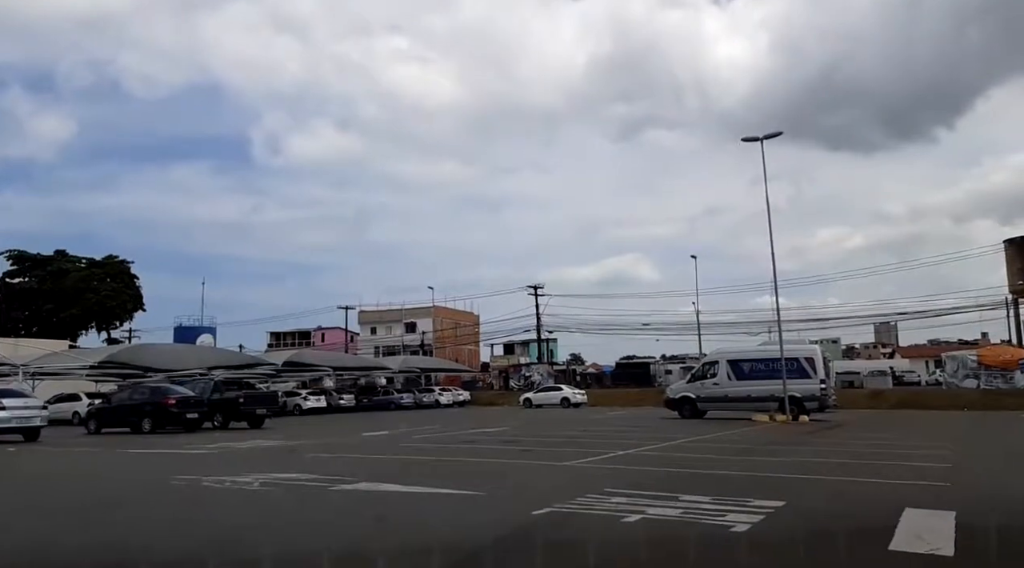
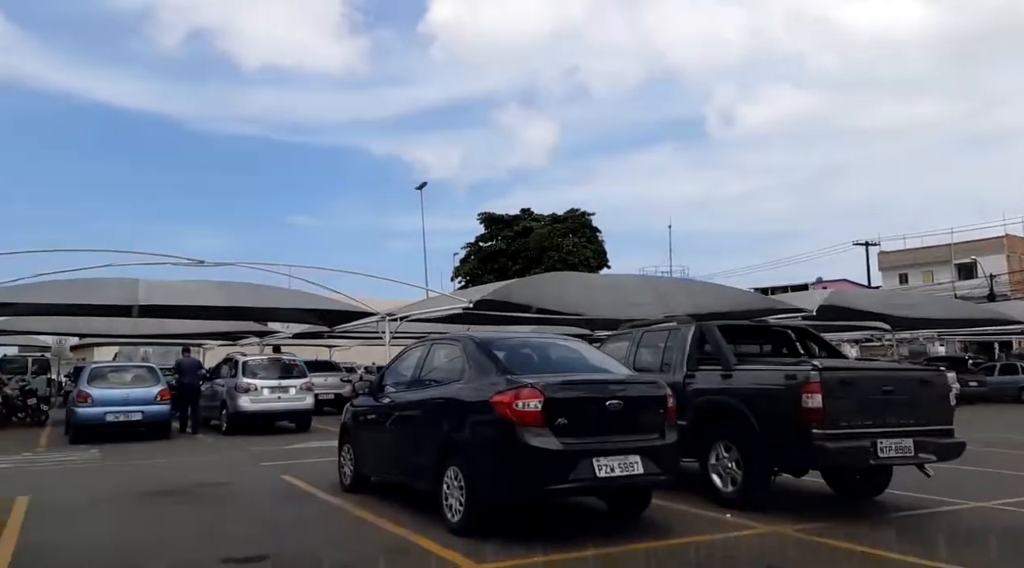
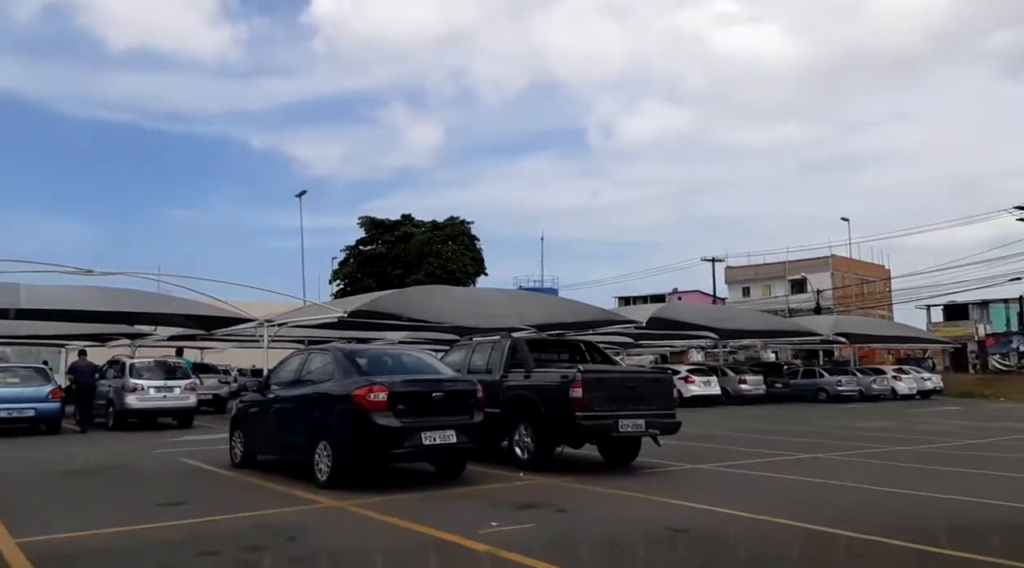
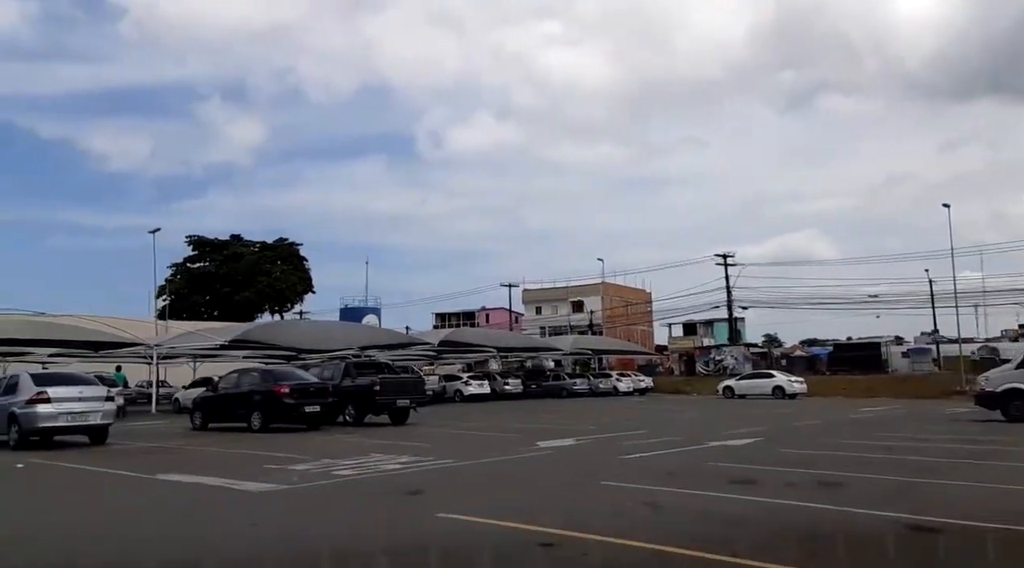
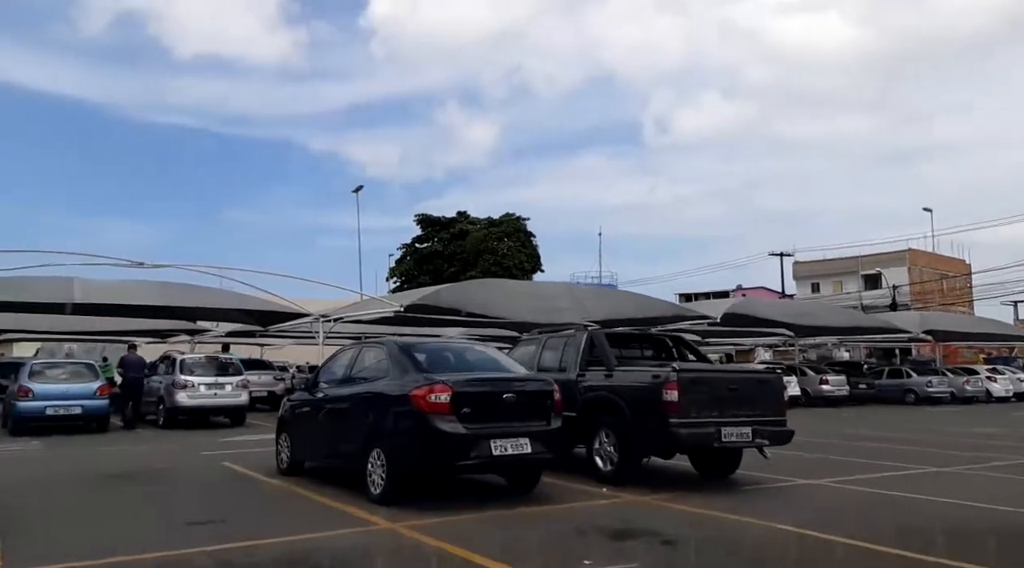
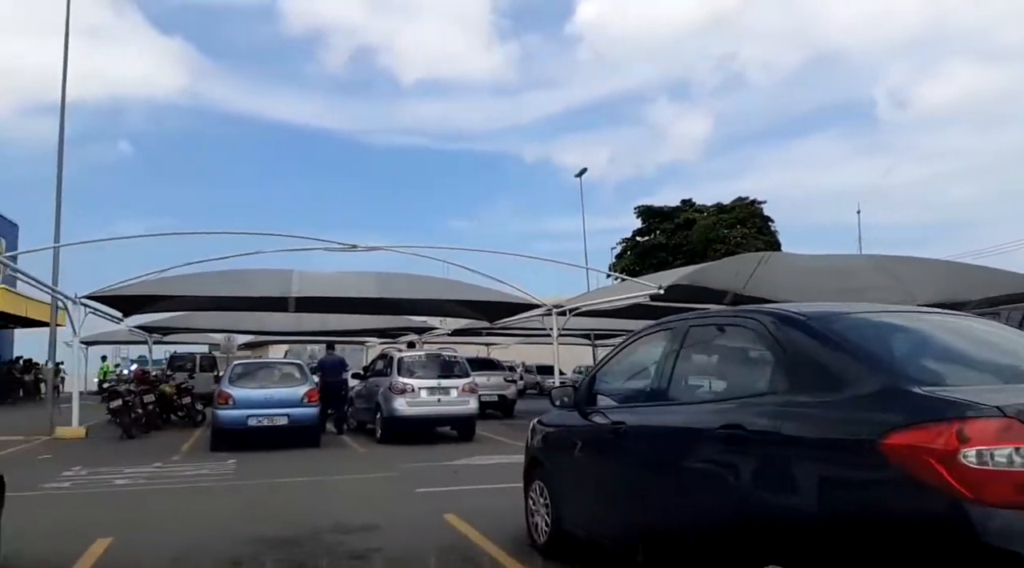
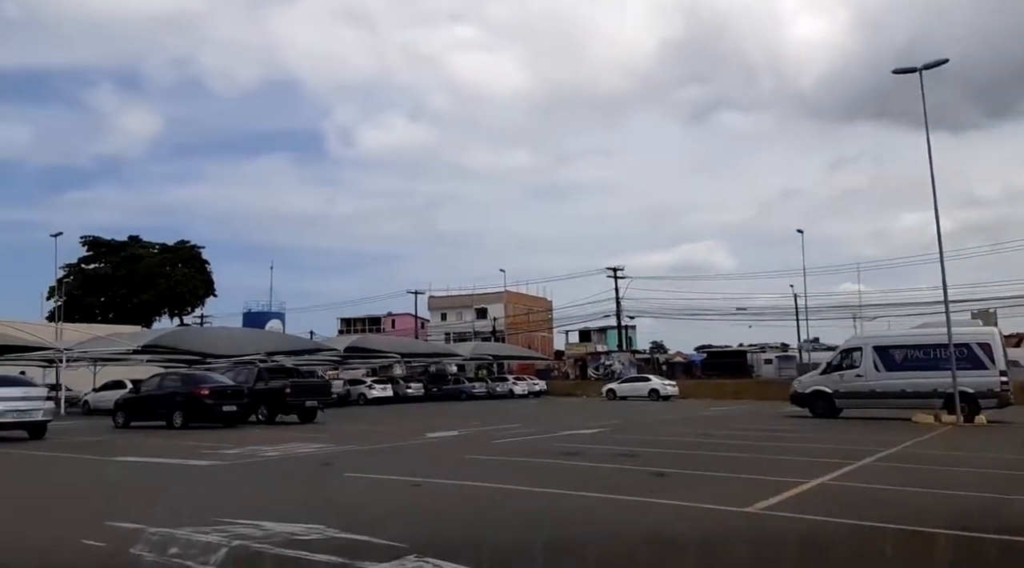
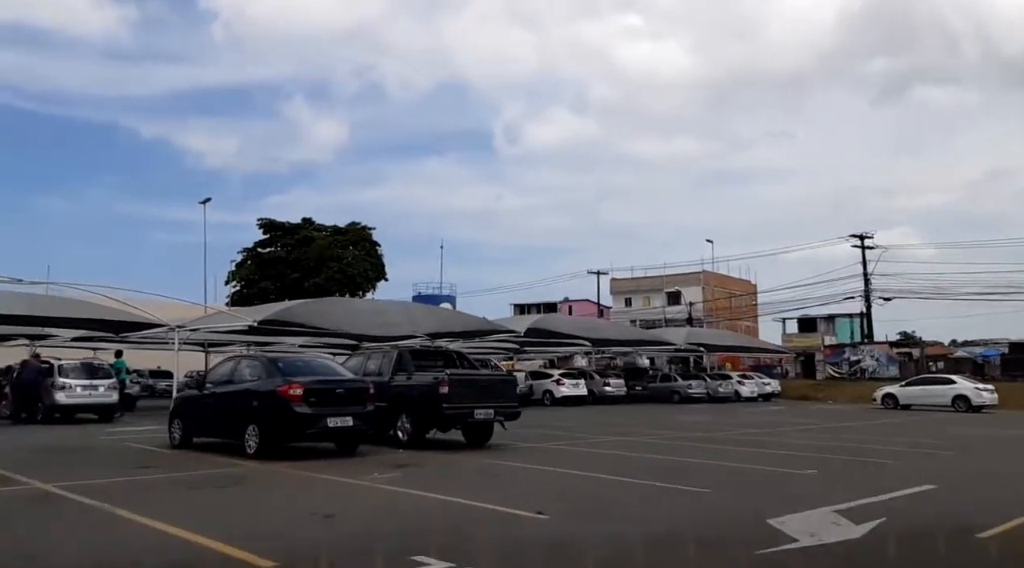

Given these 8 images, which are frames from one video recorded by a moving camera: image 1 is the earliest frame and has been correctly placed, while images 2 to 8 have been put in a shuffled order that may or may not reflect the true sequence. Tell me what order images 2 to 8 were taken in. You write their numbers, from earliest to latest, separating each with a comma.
7, 4, 8, 3, 5, 2, 6
